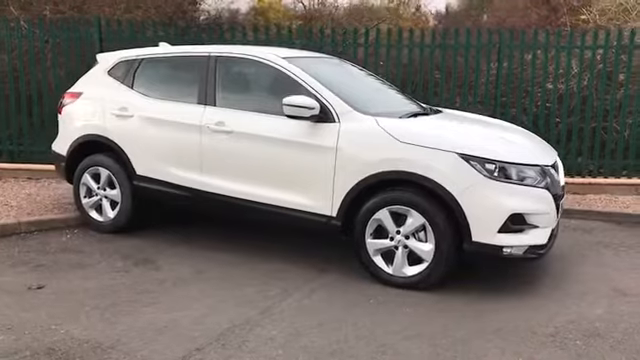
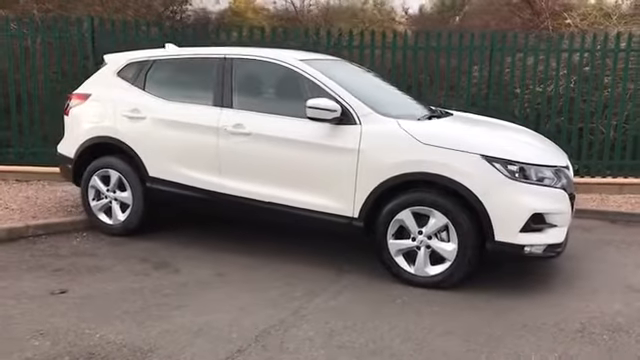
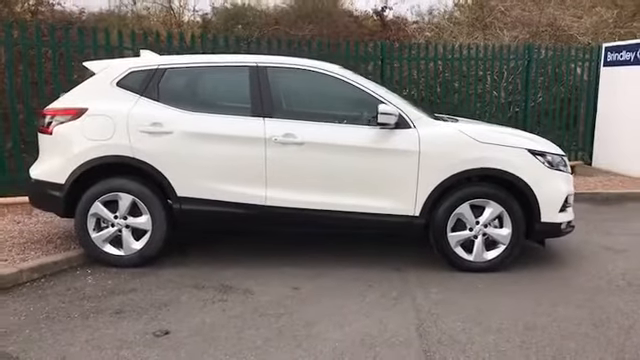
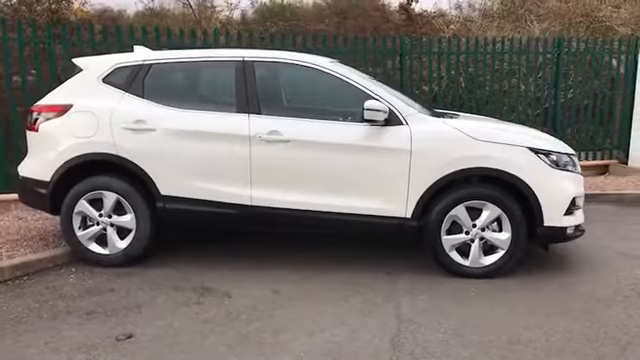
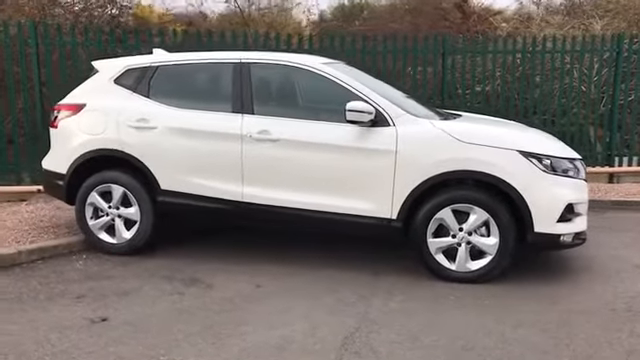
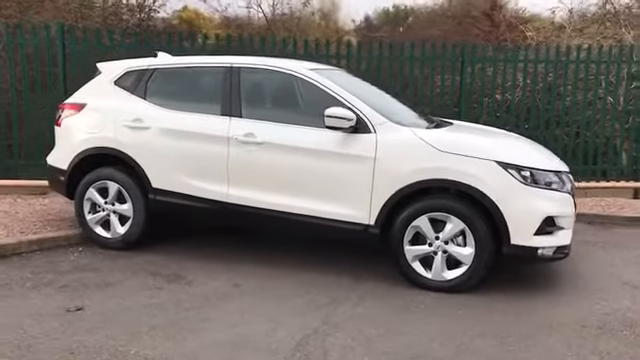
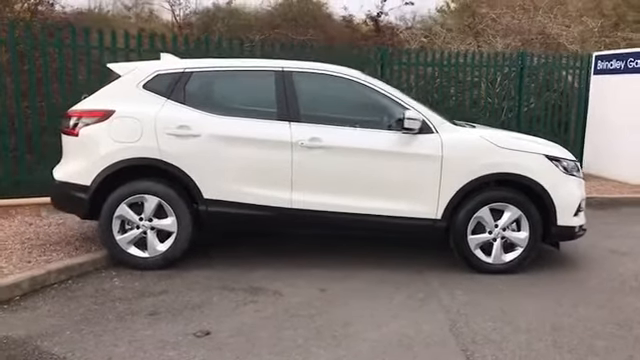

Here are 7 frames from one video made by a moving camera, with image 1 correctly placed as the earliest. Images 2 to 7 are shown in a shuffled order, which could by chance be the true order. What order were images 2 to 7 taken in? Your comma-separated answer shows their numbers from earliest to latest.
2, 6, 5, 4, 3, 7
